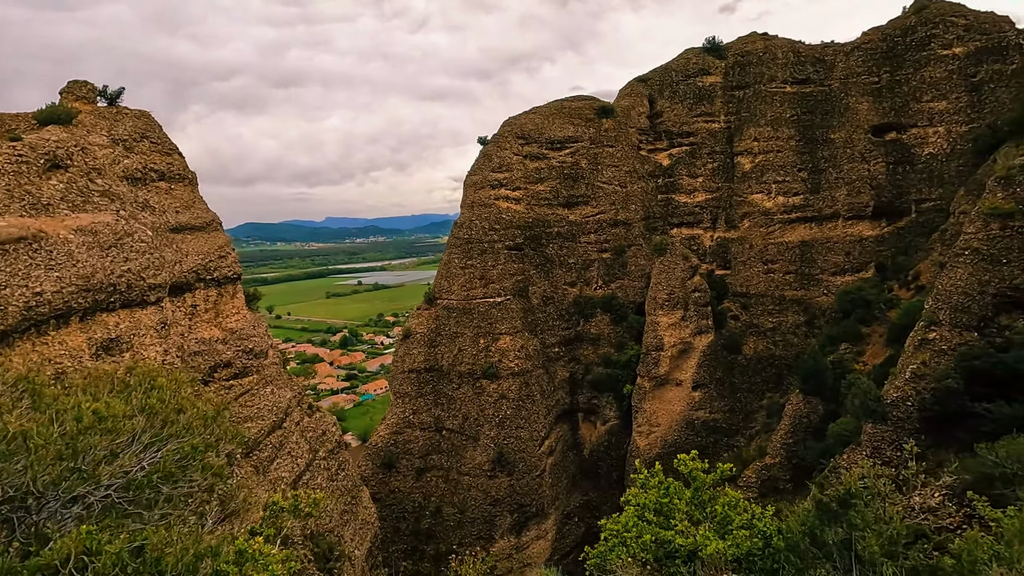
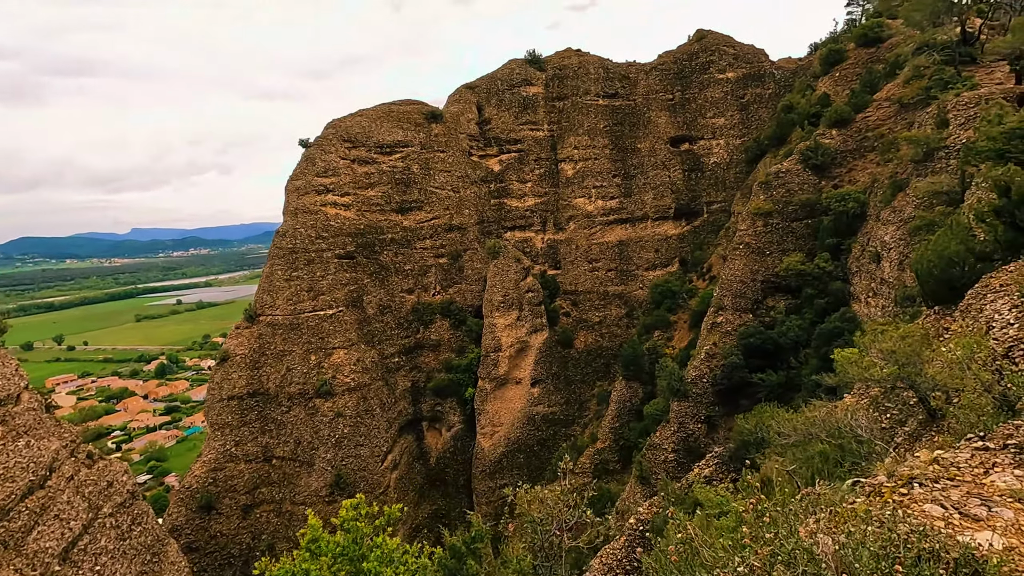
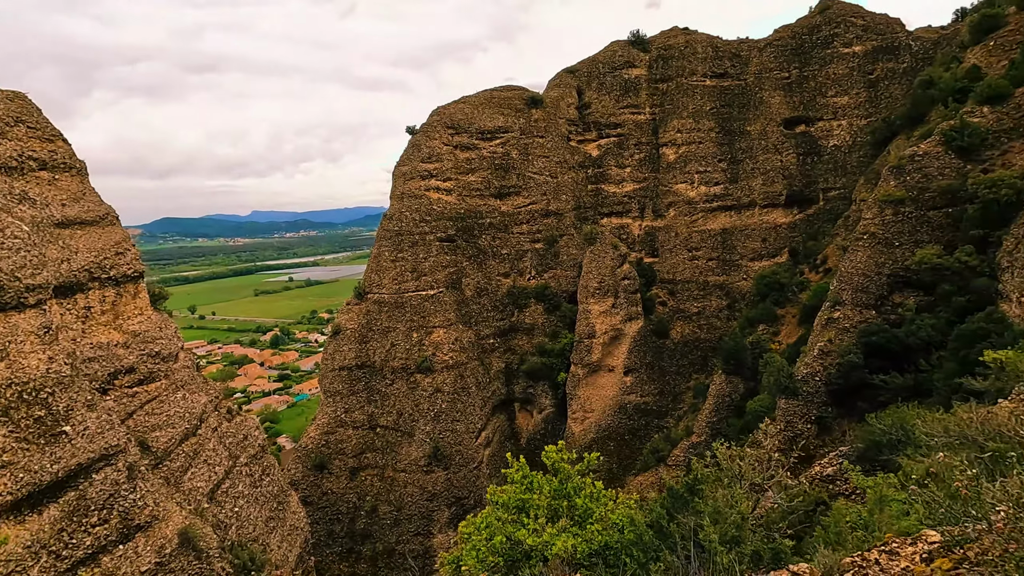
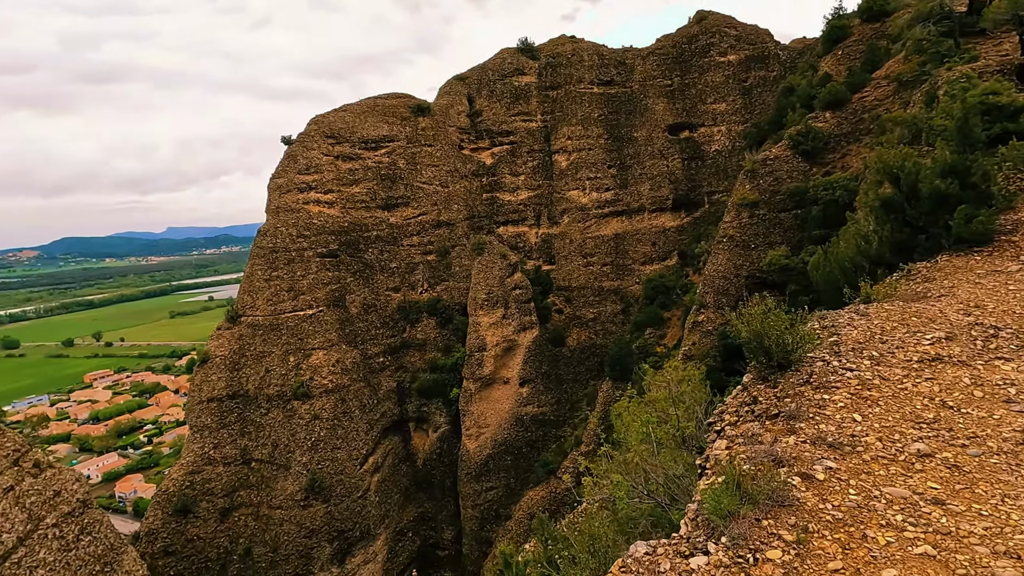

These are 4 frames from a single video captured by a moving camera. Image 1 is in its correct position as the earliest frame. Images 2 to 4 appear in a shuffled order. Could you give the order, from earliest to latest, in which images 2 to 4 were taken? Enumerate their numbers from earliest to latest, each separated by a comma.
3, 2, 4
